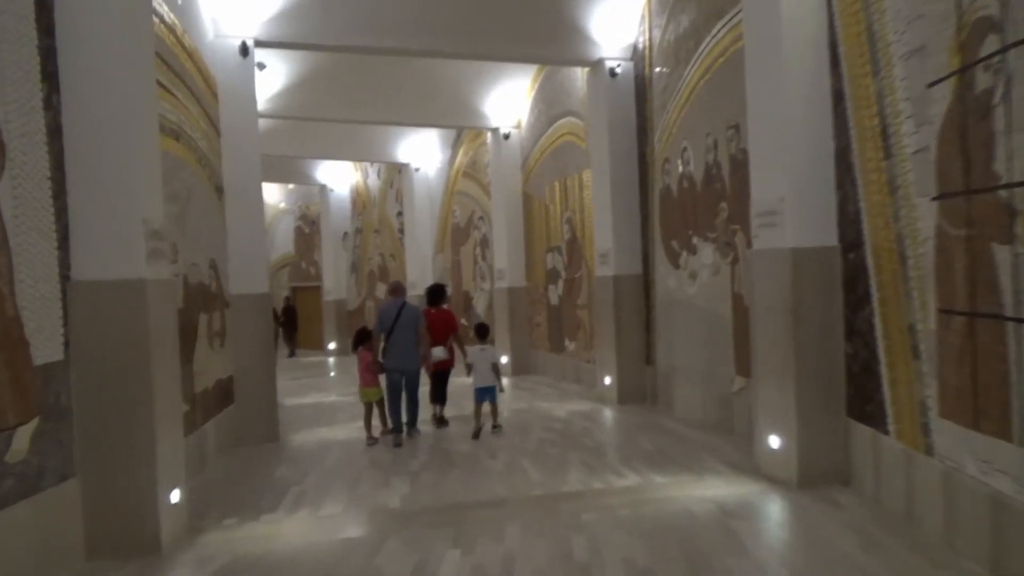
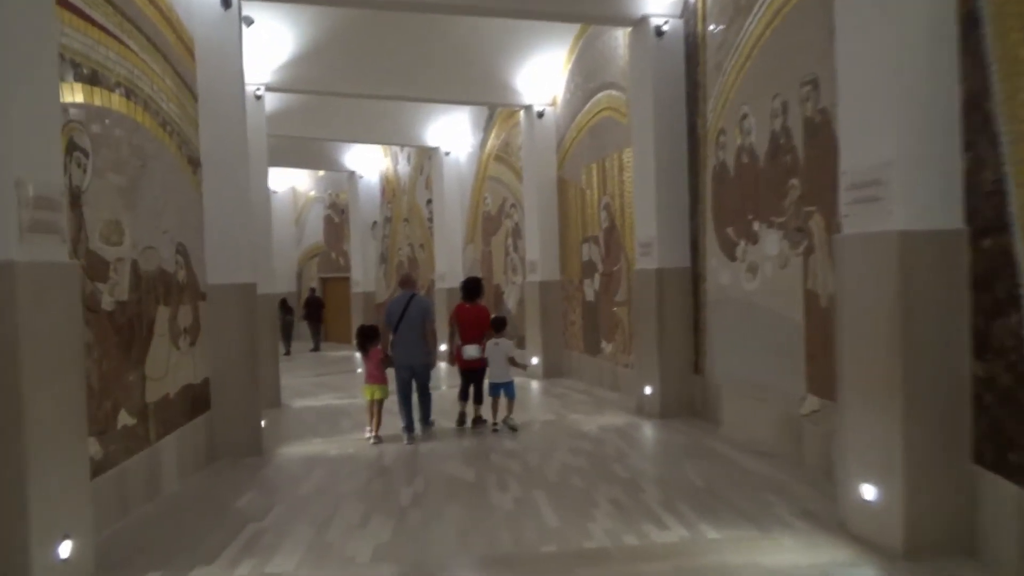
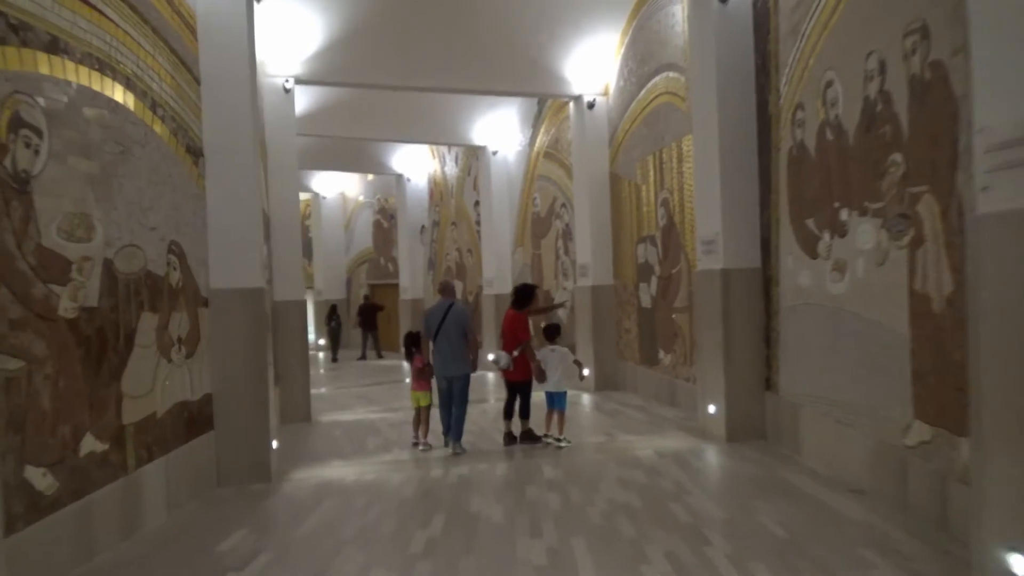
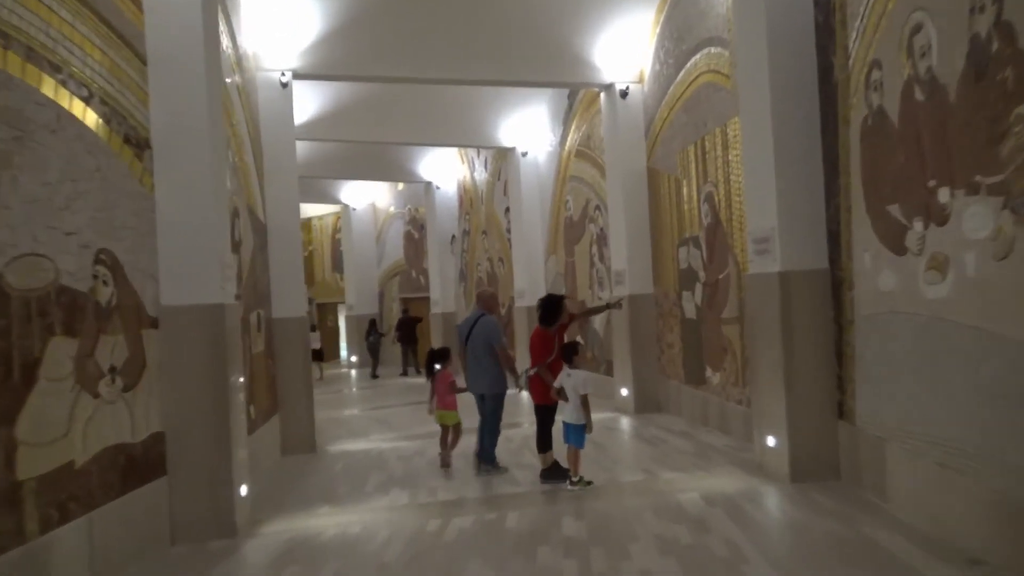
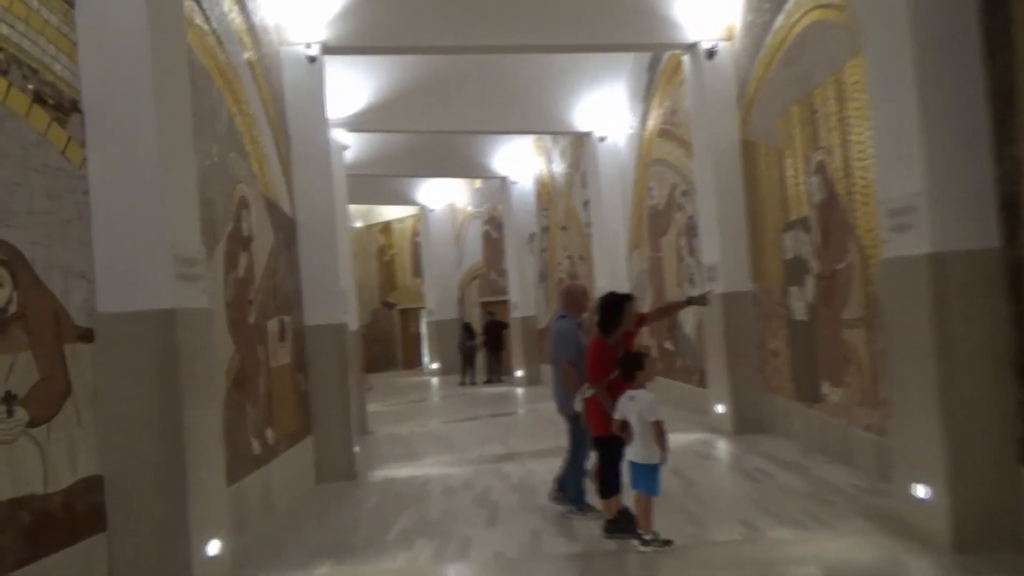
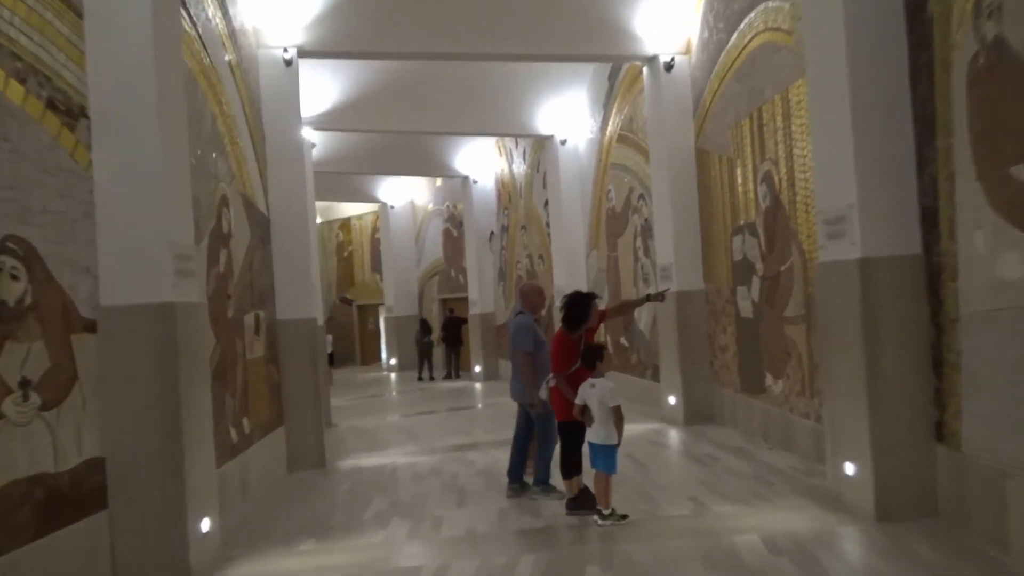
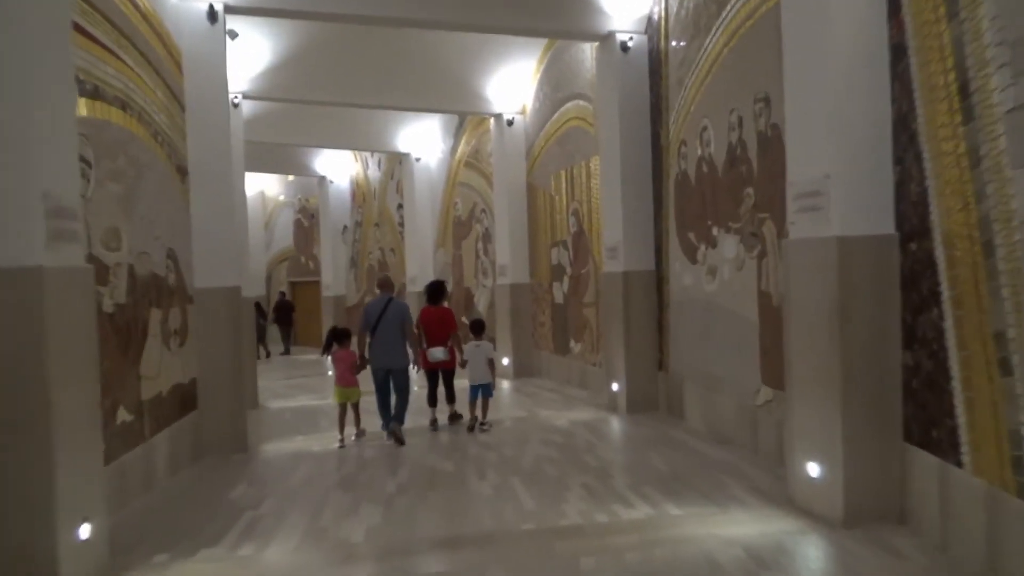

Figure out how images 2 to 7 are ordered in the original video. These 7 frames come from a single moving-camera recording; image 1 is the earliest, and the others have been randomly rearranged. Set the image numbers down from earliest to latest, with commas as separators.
7, 2, 3, 4, 6, 5
